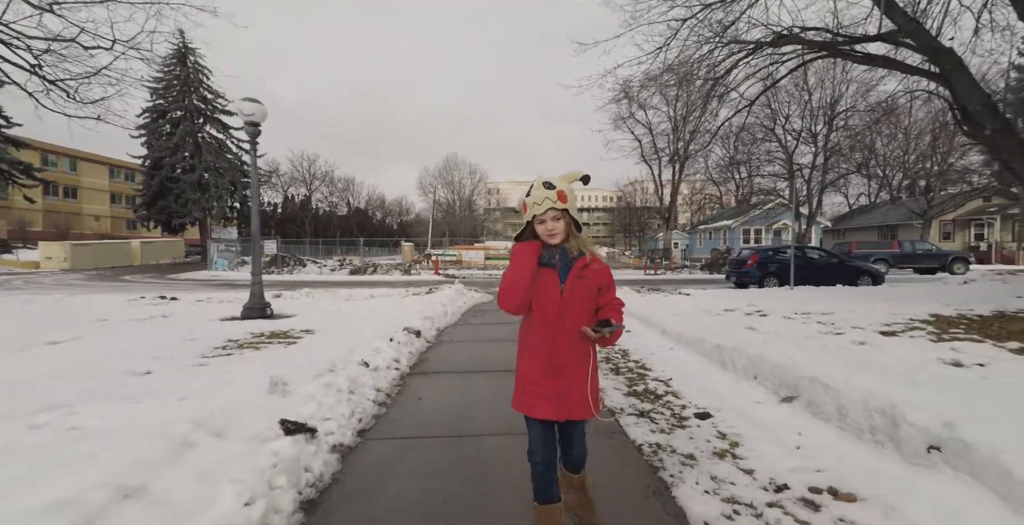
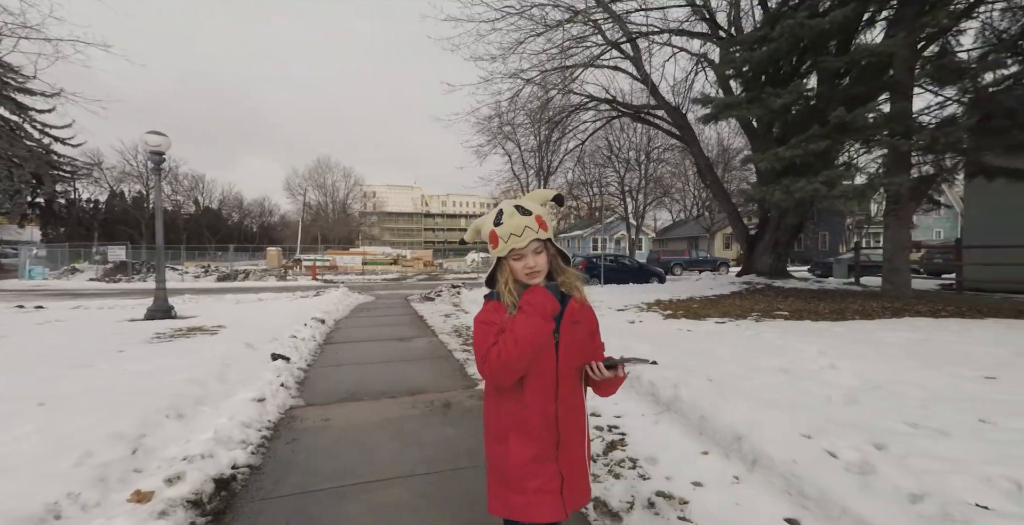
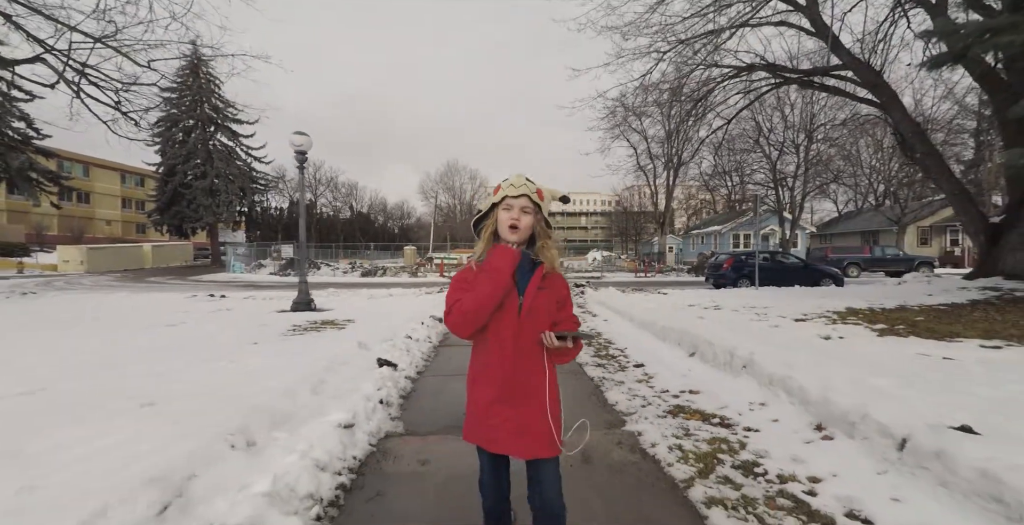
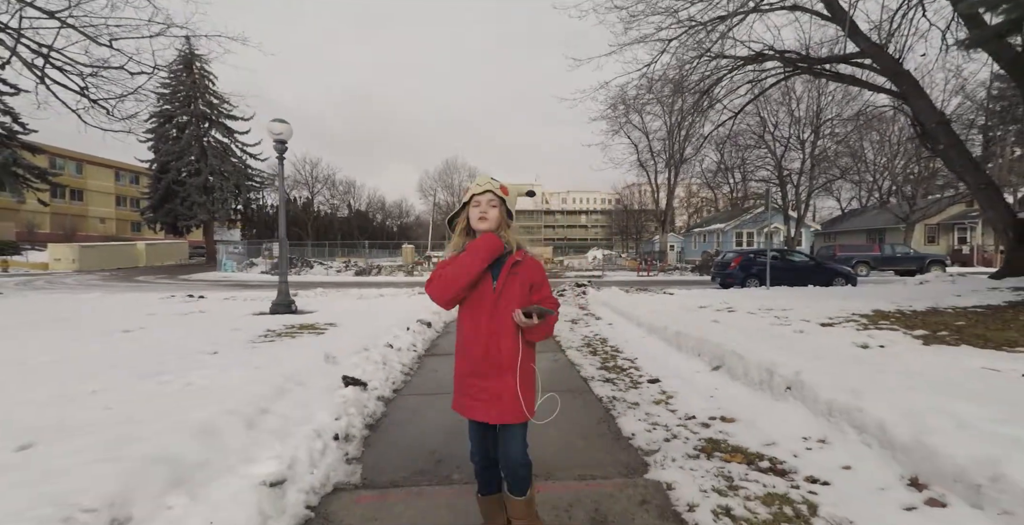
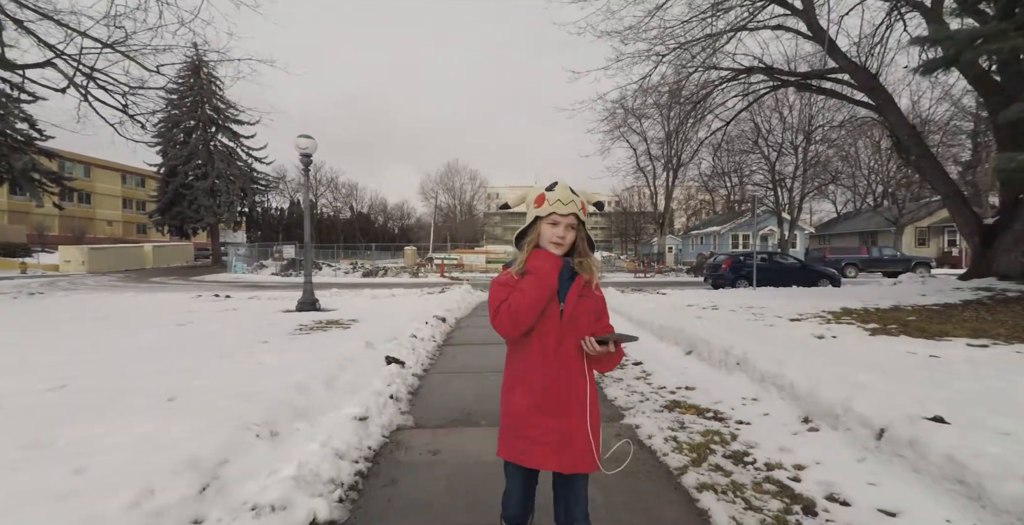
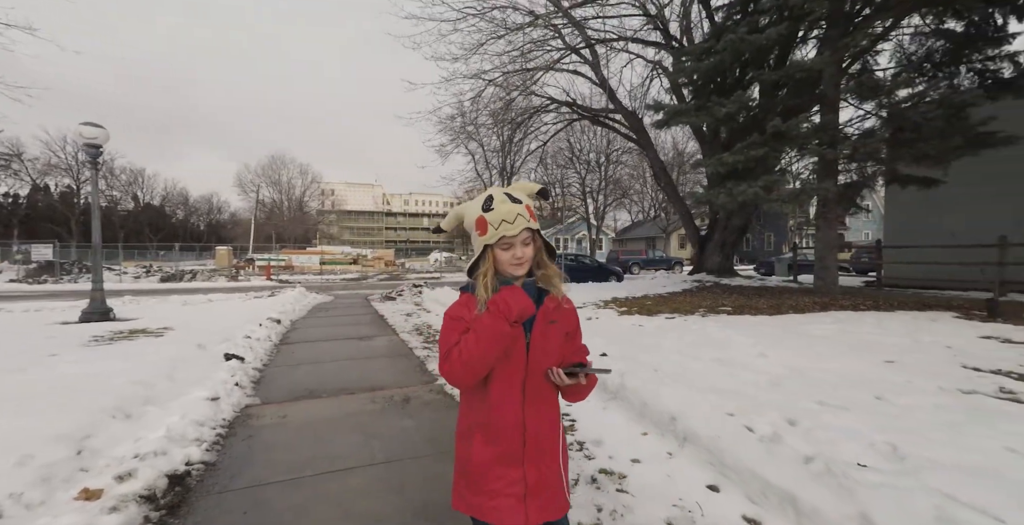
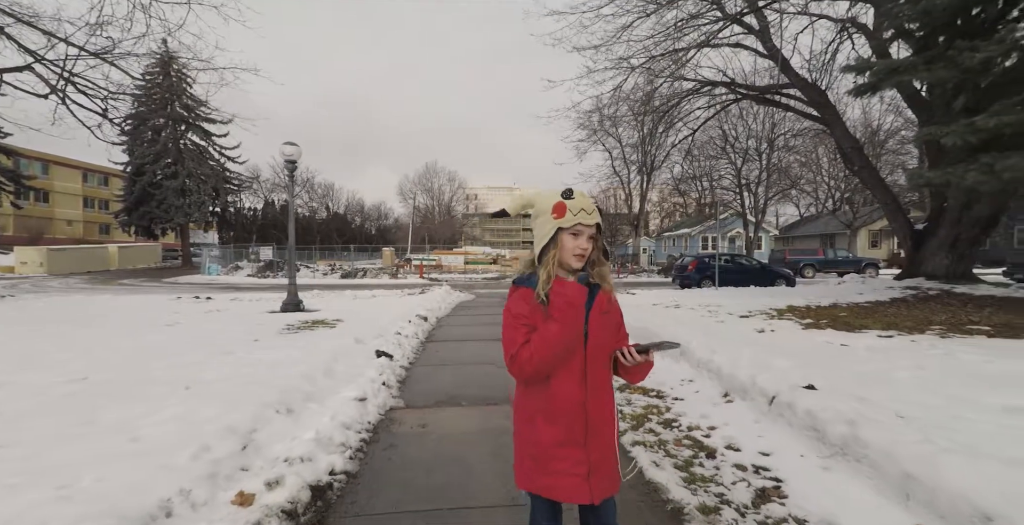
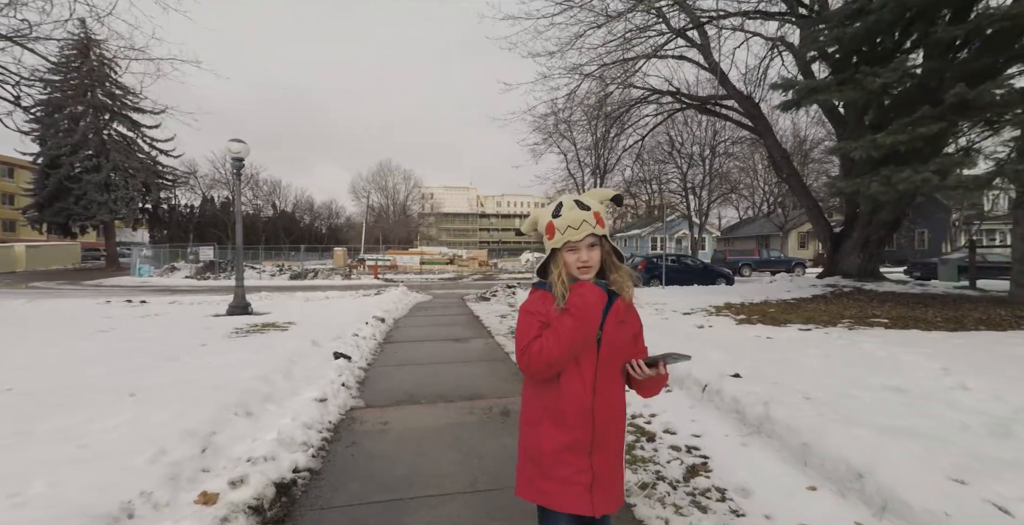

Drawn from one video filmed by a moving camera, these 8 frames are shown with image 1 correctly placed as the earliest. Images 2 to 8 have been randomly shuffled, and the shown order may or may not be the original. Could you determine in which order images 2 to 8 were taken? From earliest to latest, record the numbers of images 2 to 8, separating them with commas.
4, 3, 5, 7, 8, 2, 6
